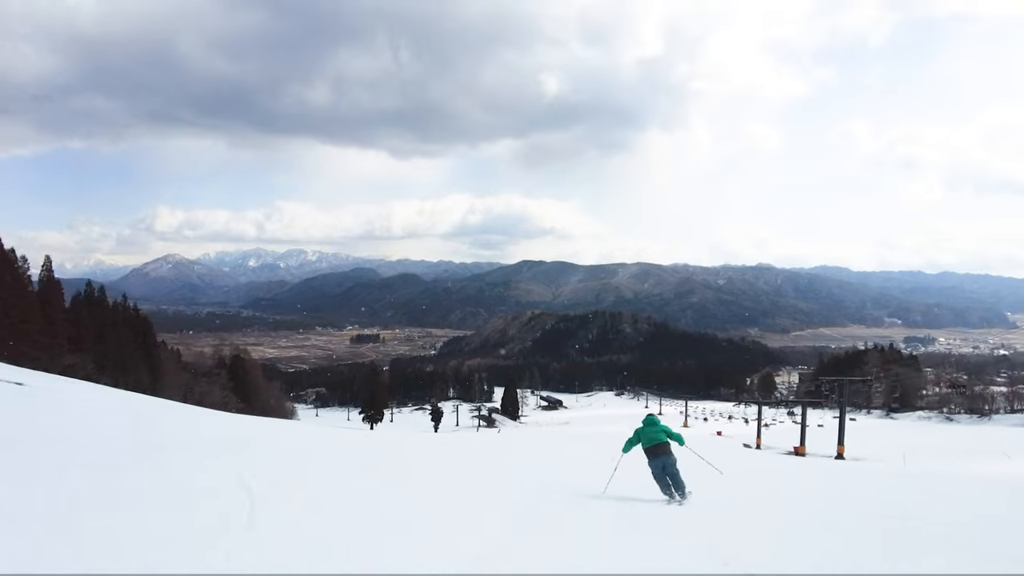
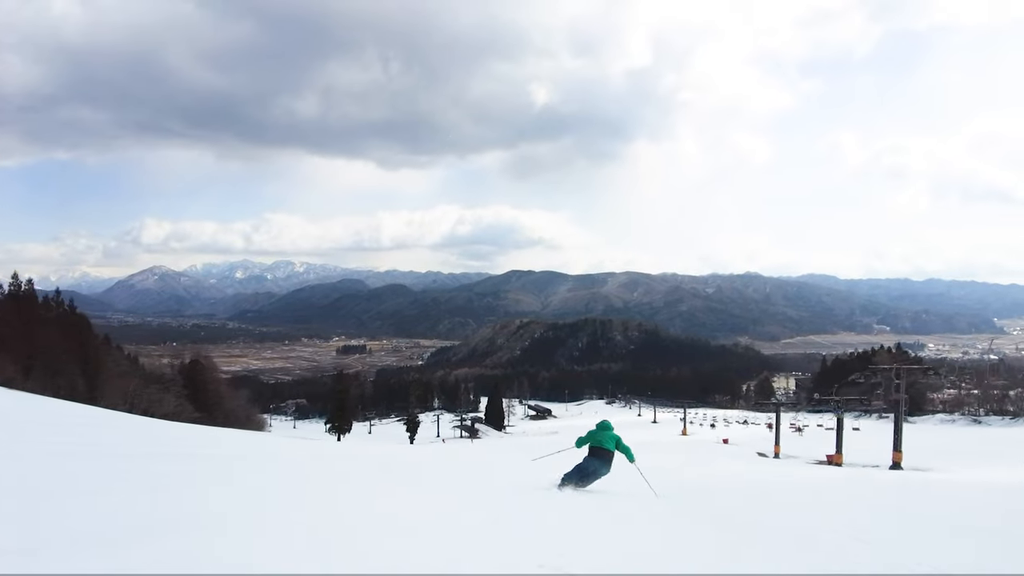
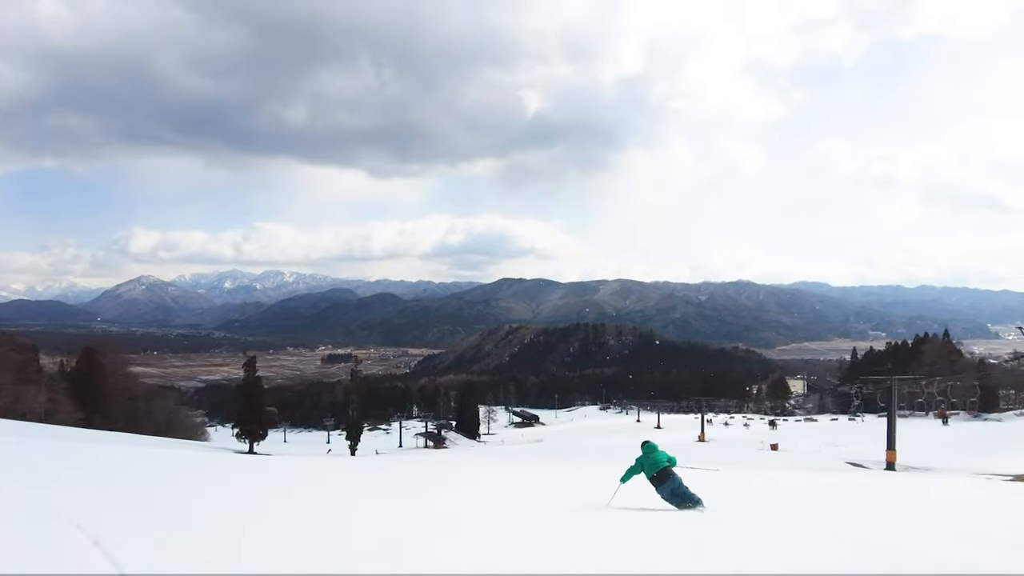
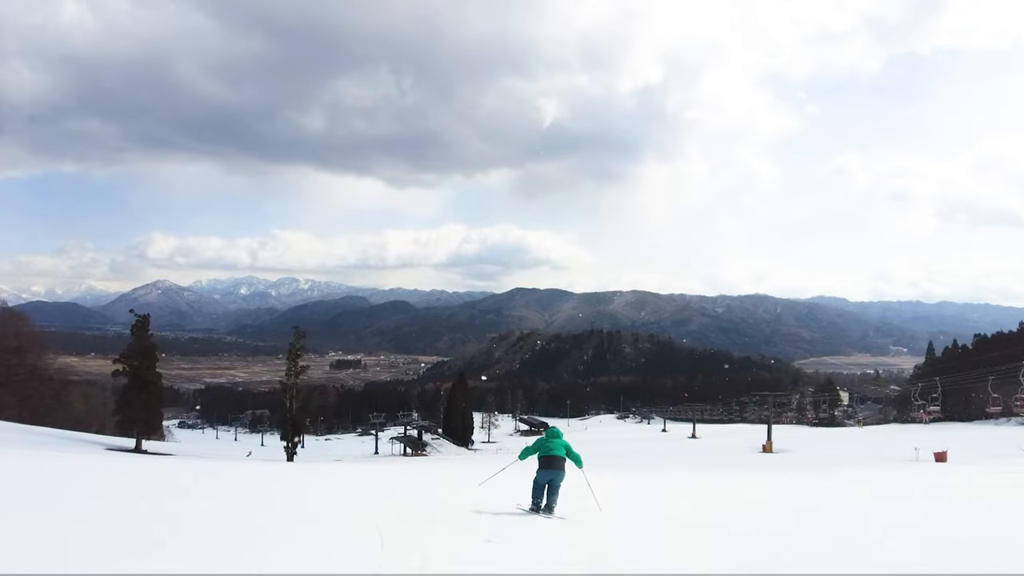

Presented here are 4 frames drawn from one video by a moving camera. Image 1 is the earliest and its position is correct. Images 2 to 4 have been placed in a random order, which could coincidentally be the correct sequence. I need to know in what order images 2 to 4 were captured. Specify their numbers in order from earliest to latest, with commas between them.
2, 3, 4
